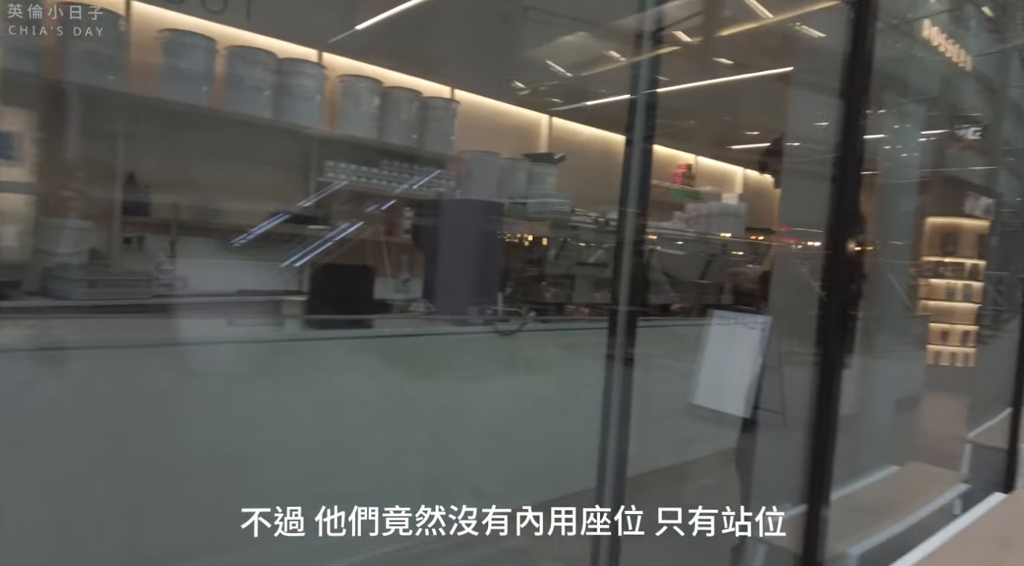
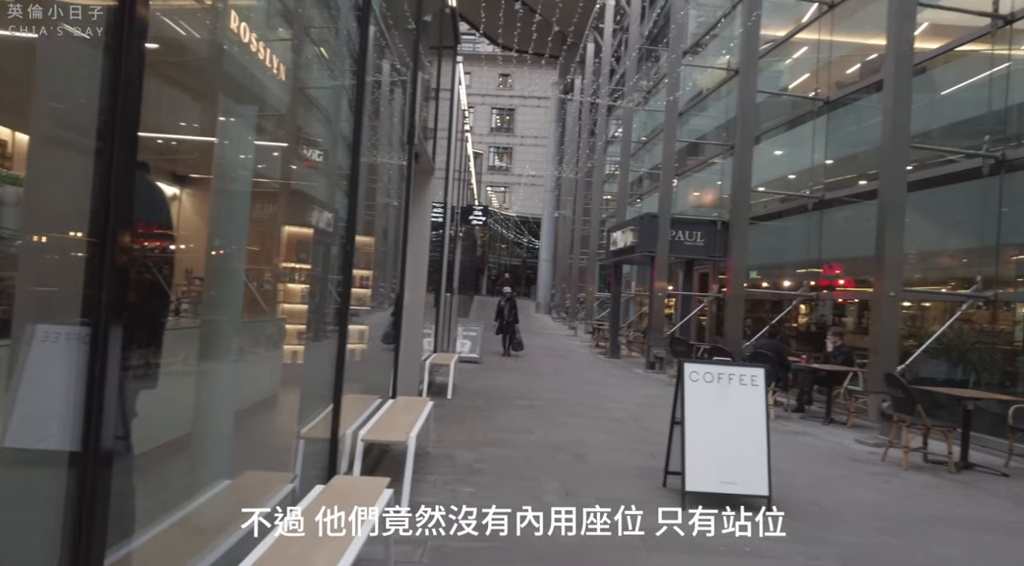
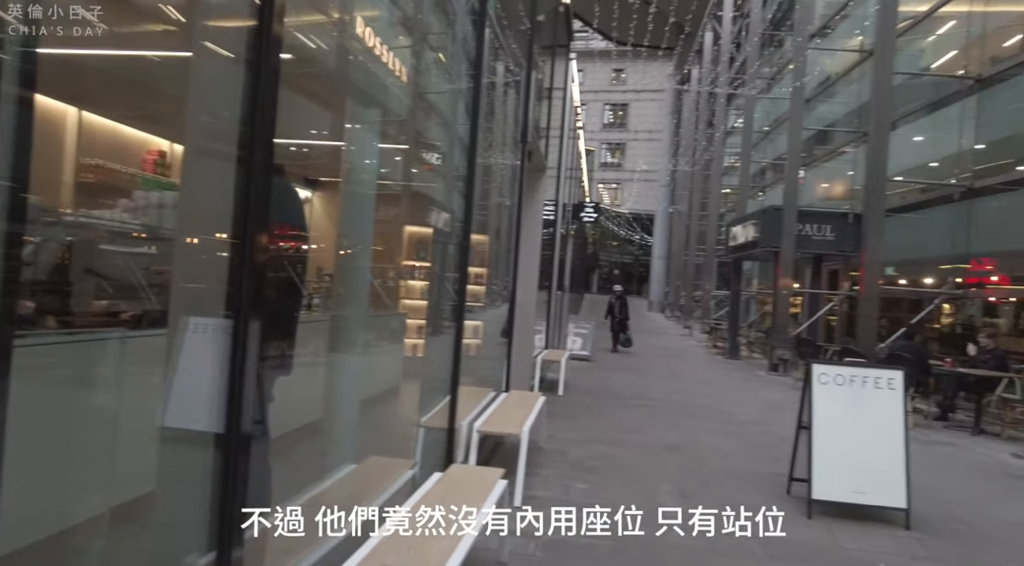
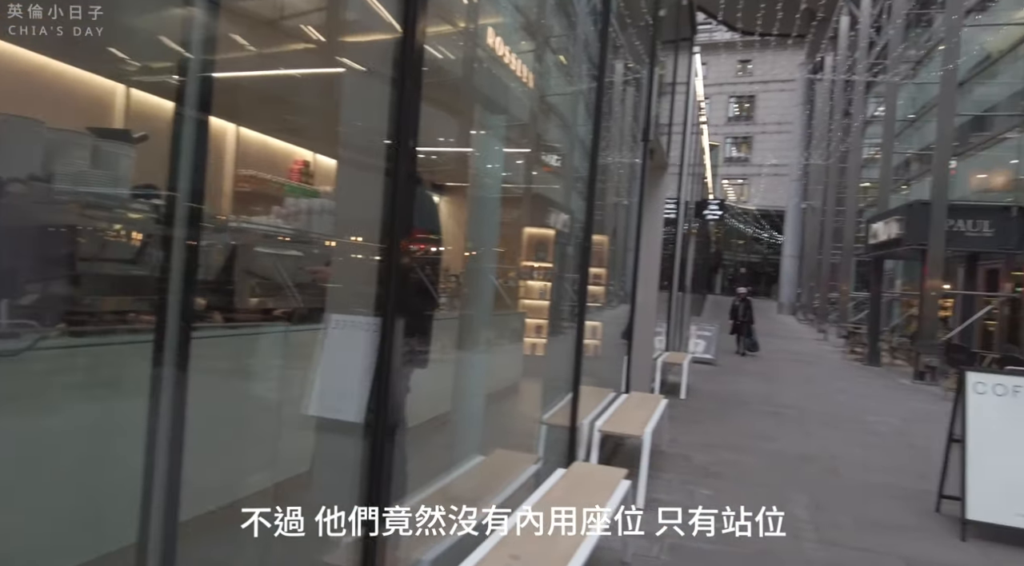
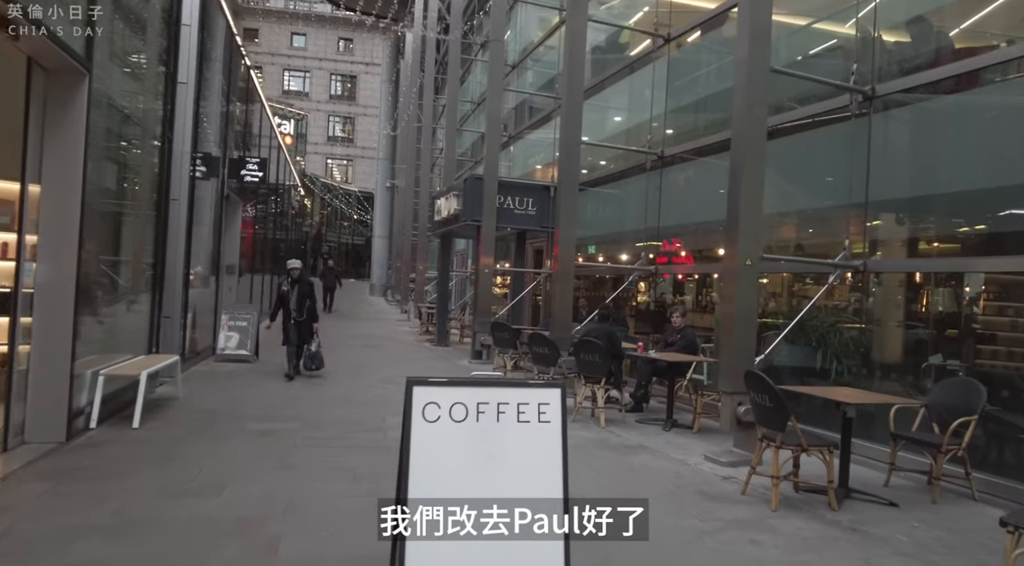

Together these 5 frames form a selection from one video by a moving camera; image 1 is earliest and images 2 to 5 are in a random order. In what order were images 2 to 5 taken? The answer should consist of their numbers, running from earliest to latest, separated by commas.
4, 3, 2, 5
